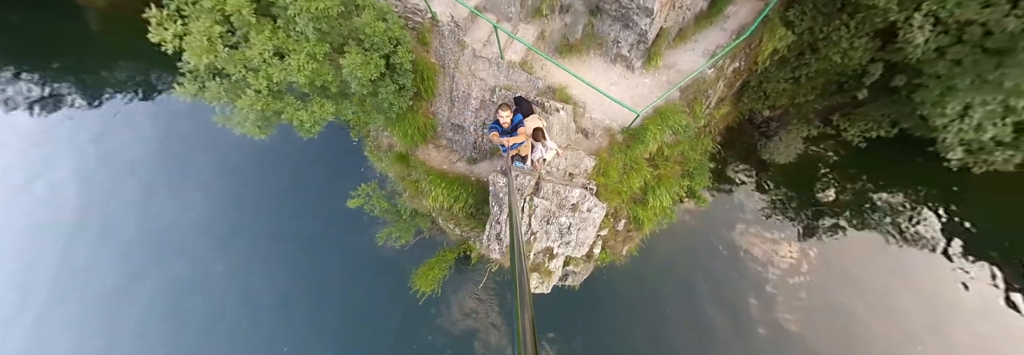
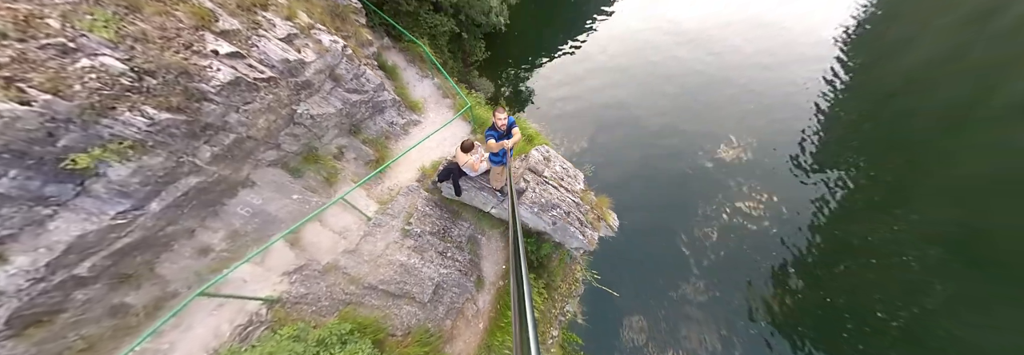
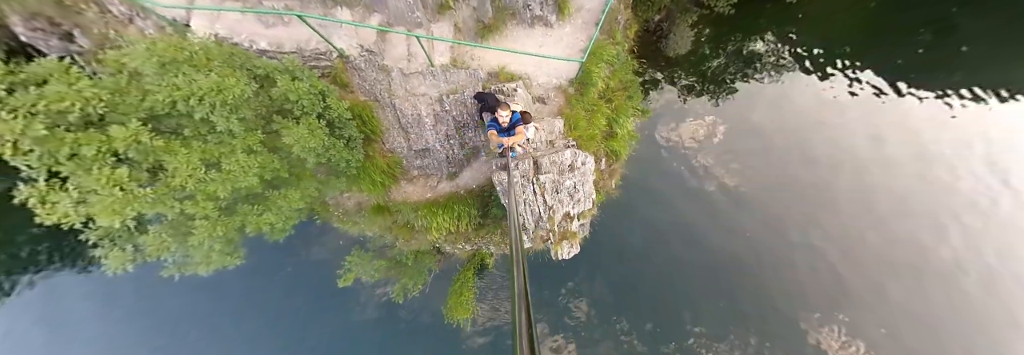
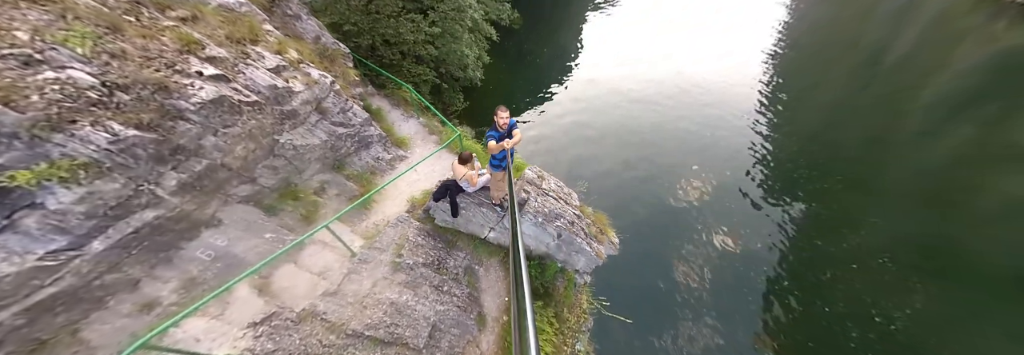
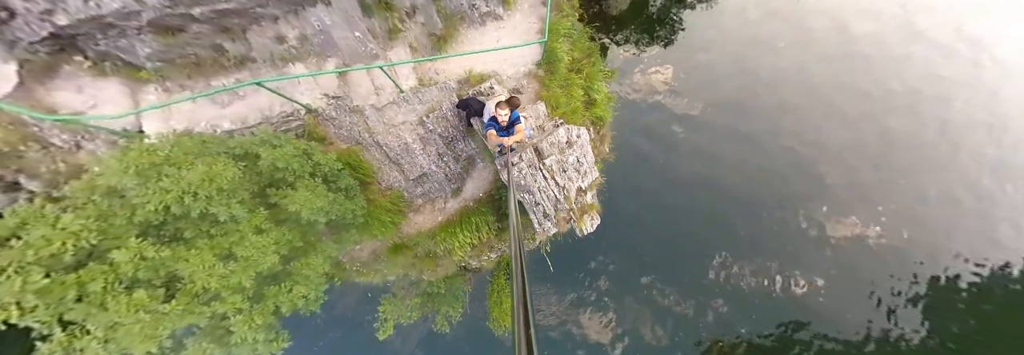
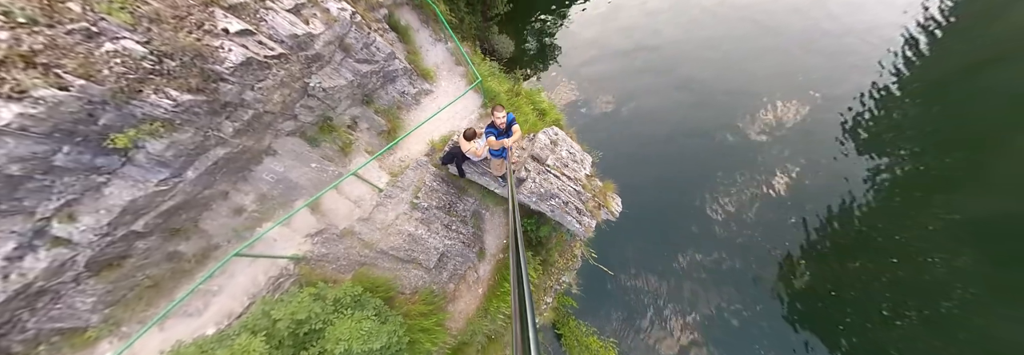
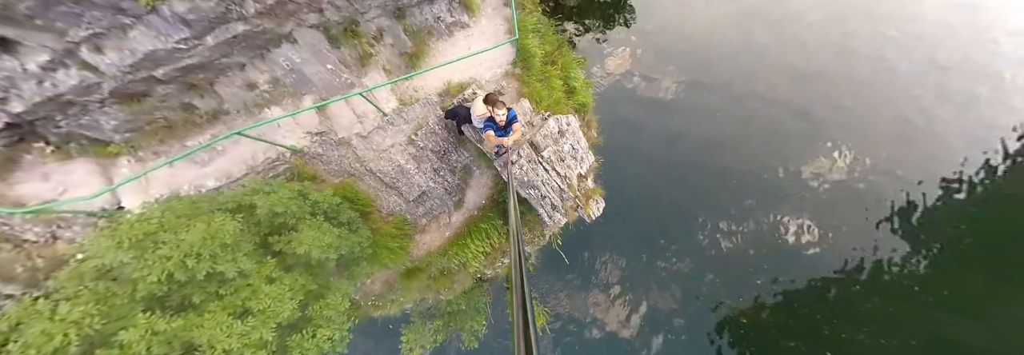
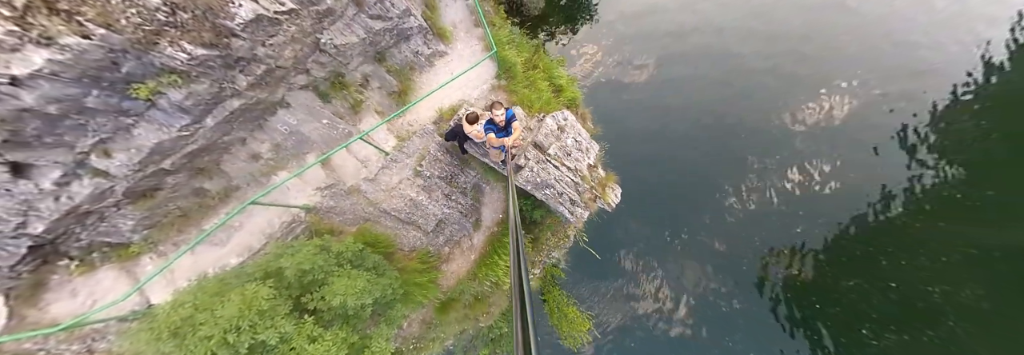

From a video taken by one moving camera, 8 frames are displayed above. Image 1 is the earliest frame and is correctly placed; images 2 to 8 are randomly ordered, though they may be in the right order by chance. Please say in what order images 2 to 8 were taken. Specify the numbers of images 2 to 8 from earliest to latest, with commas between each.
3, 5, 7, 8, 6, 2, 4
